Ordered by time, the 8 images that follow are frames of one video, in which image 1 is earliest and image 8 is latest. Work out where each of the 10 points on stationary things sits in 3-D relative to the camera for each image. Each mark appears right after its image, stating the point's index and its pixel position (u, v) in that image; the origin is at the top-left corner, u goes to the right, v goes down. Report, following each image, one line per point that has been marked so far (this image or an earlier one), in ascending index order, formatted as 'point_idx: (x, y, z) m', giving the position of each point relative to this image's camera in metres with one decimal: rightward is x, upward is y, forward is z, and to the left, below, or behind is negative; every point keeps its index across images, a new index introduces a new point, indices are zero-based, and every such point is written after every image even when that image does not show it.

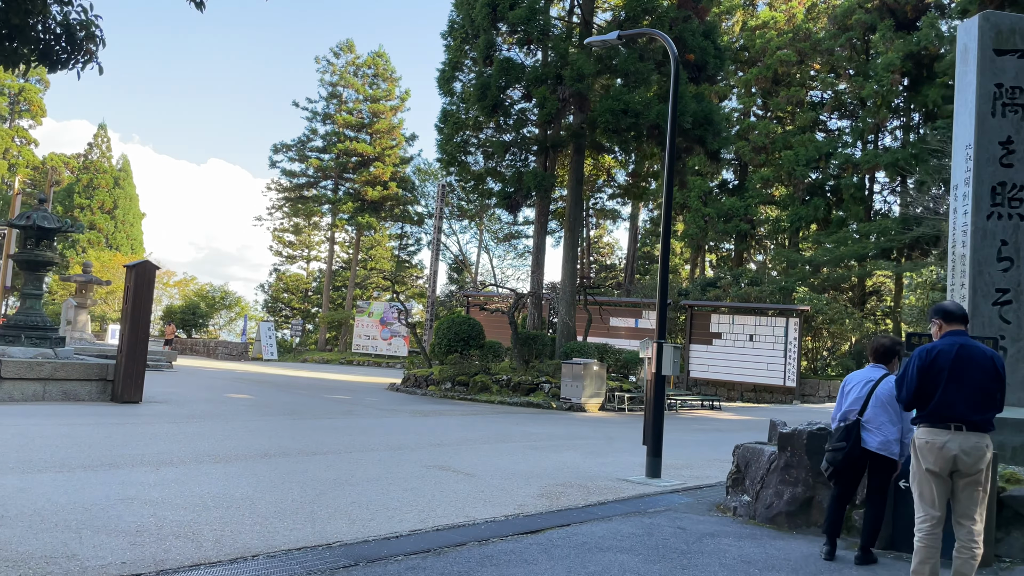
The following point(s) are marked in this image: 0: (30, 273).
0: (-6.7, +0.2, +11.1) m
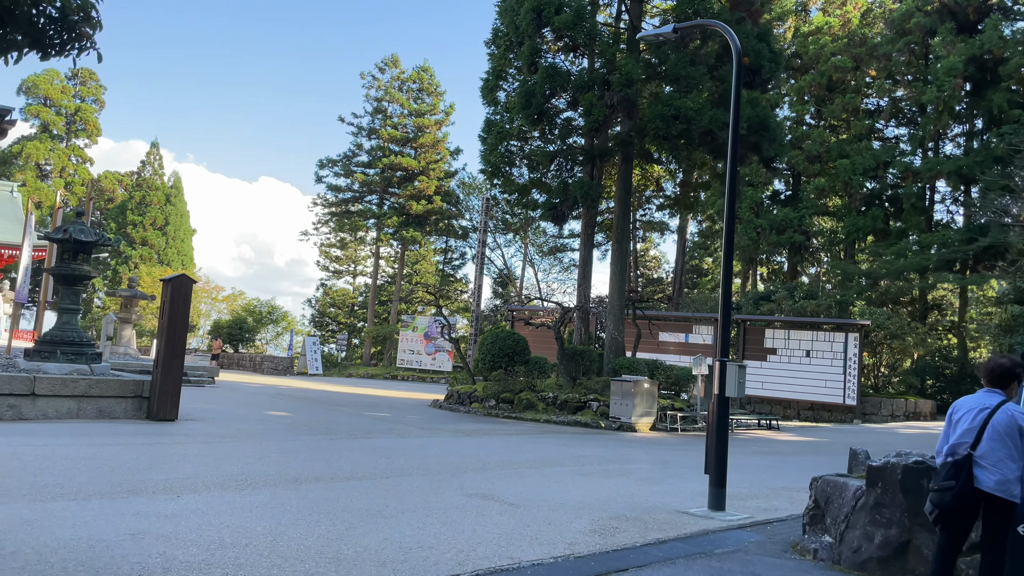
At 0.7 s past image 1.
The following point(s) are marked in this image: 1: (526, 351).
0: (-6.1, 0.0, +10.9) m
1: (+0.3, -1.3, +16.6) m
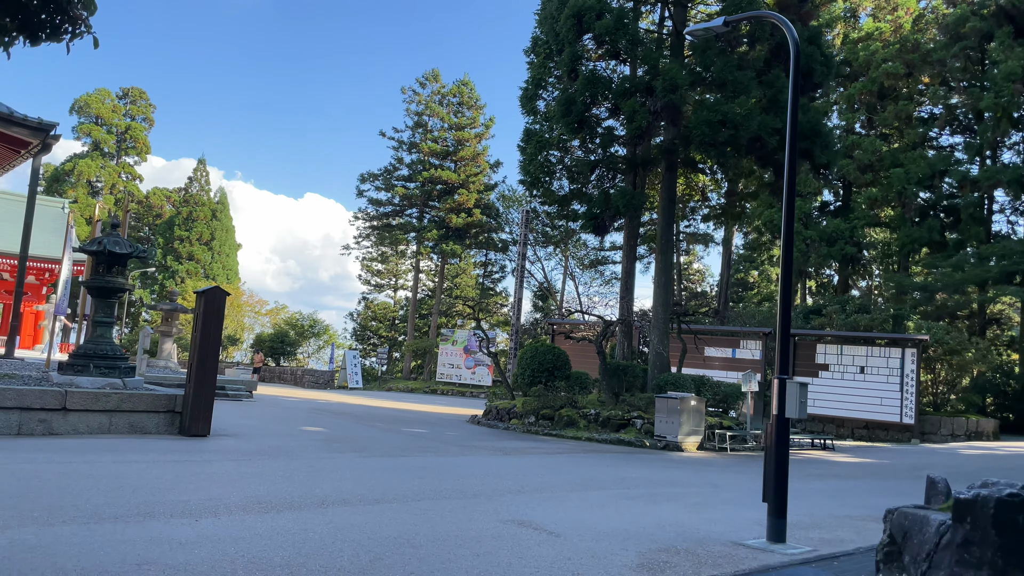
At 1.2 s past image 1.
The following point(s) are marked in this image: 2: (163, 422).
0: (-5.6, -0.2, +10.8) m
1: (+1.1, -1.6, +16.1) m
2: (-4.6, -1.8, +10.5) m
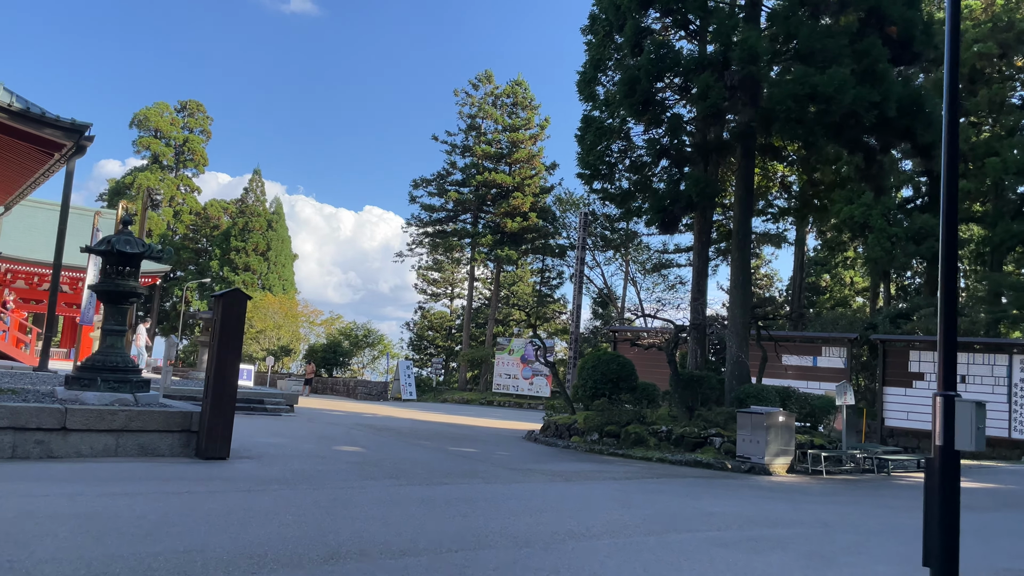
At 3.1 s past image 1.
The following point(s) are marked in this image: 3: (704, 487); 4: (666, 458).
0: (-4.9, -0.2, +9.7) m
1: (+2.2, -1.6, +14.5) m
2: (-3.9, -1.8, +9.3) m
3: (+2.3, -2.4, +9.7) m
4: (+2.3, -2.5, +11.9) m
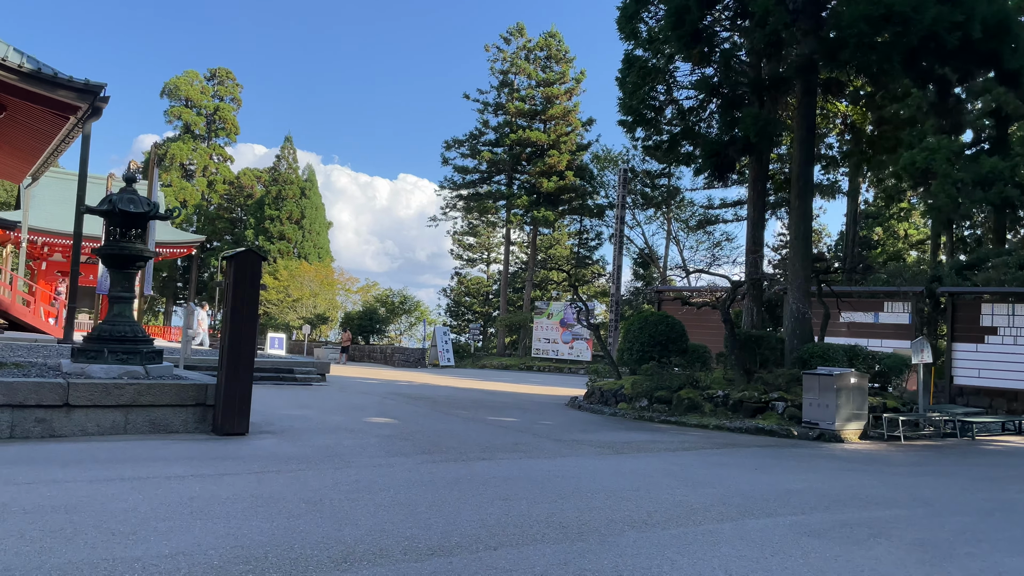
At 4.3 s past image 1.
0: (-4.4, +0.2, +8.9) m
1: (+2.9, -0.8, +13.5) m
2: (-3.4, -1.4, +8.5) m
3: (+2.8, -1.8, +8.7) m
4: (+2.9, -1.9, +10.9) m
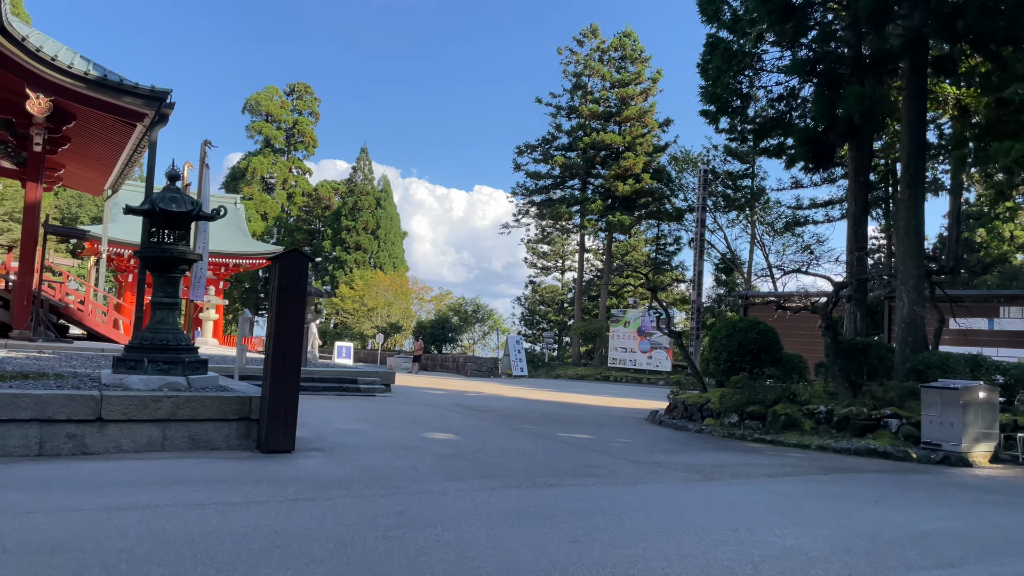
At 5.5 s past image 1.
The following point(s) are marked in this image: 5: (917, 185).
0: (-3.7, +0.1, +8.4) m
1: (+4.0, -0.9, +12.2) m
2: (-2.7, -1.4, +7.8) m
3: (+3.5, -1.8, +7.4) m
4: (+3.8, -1.9, +9.6) m
5: (+5.8, +1.6, +11.6) m
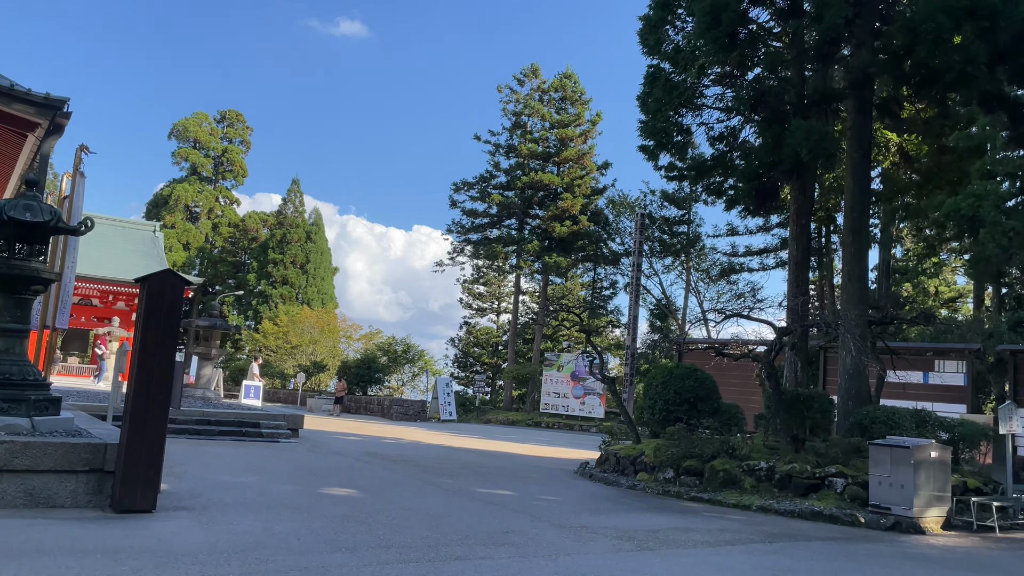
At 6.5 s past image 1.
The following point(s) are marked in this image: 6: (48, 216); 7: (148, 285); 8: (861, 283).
0: (-4.5, -0.1, +7.1) m
1: (+2.9, -1.5, +11.4) m
2: (-3.5, -1.6, +6.5) m
3: (+2.7, -2.2, +6.6) m
4: (+2.8, -2.4, +8.7) m
5: (+4.8, +0.9, +11.1) m
6: (-4.1, +0.6, +7.1) m
7: (-3.0, 0.0, +6.6) m
8: (+4.8, +0.1, +10.9) m
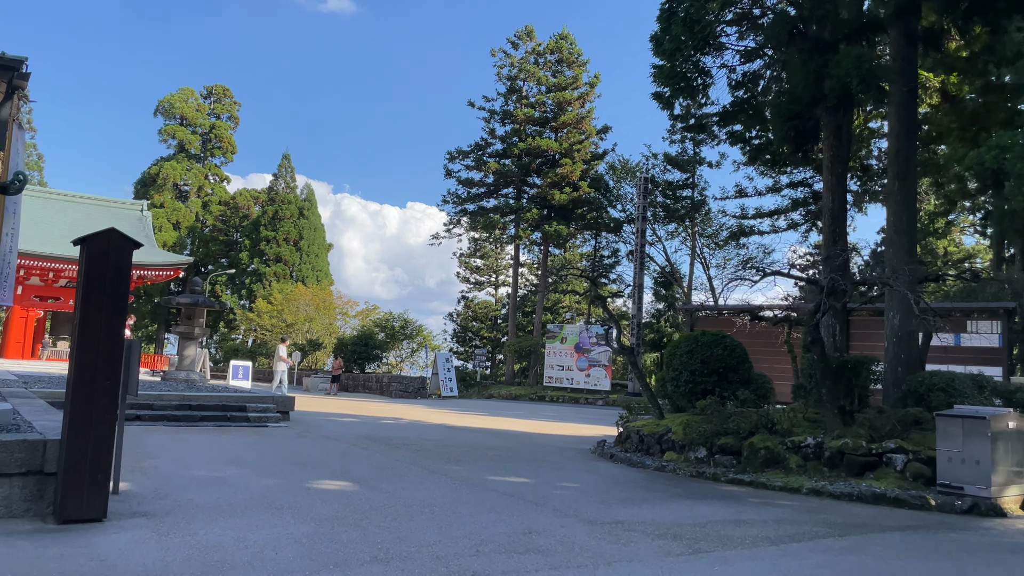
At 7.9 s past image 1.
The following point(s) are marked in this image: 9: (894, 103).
0: (-4.3, +0.1, +5.9) m
1: (+3.0, -1.0, +10.3) m
2: (-3.3, -1.4, +5.4) m
3: (+2.9, -1.8, +5.5) m
4: (+3.0, -1.9, +7.7) m
5: (+4.9, +1.5, +9.9) m
6: (-4.0, +0.9, +5.9) m
7: (-2.9, +0.3, +5.4) m
8: (+4.9, +0.7, +9.8) m
9: (+4.8, +2.3, +10.1) m
